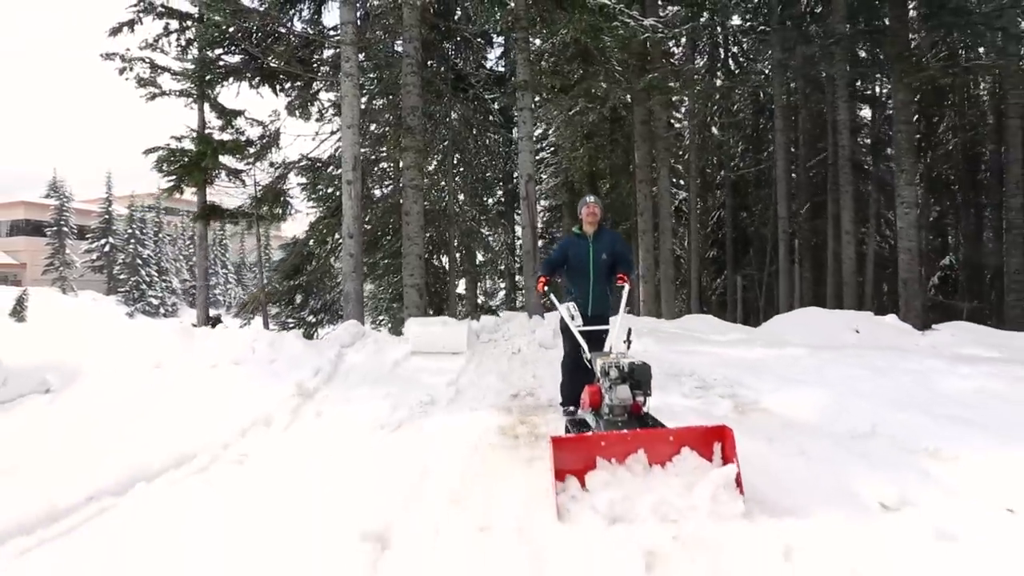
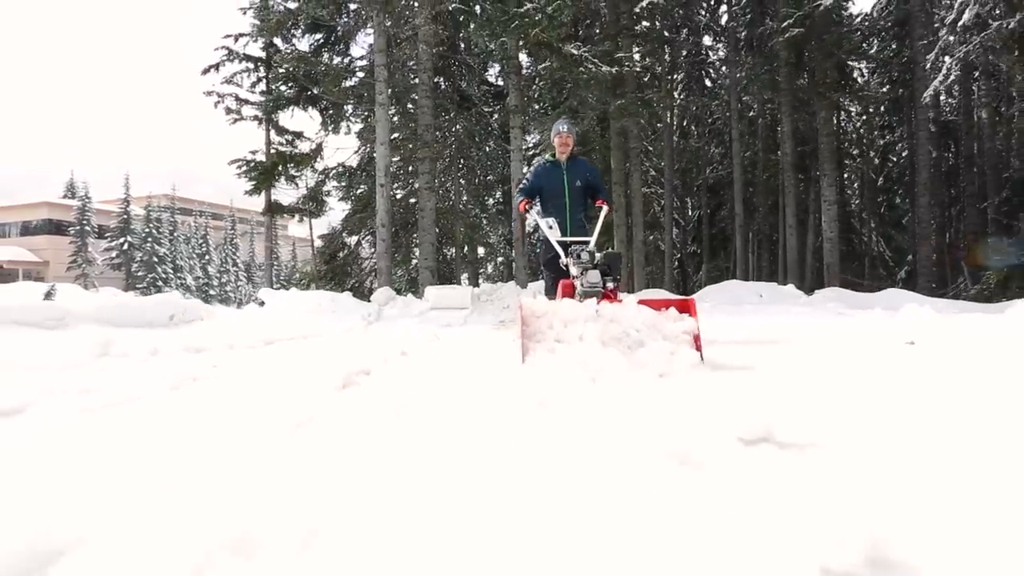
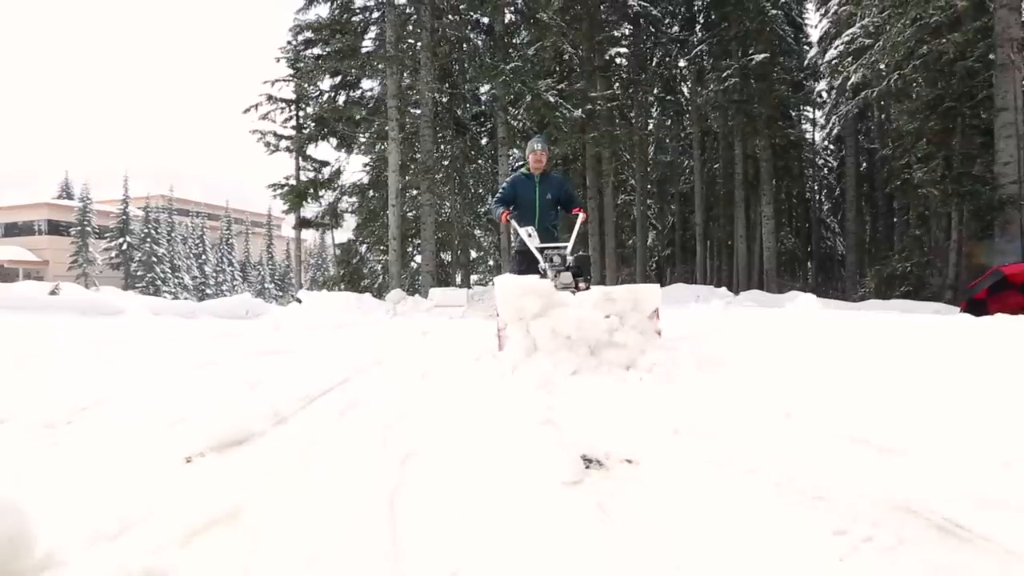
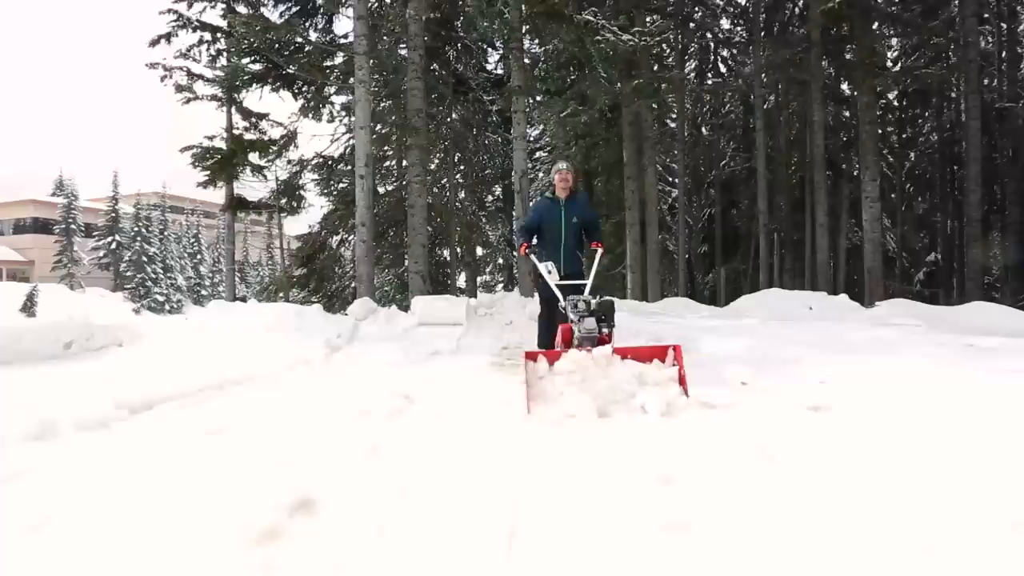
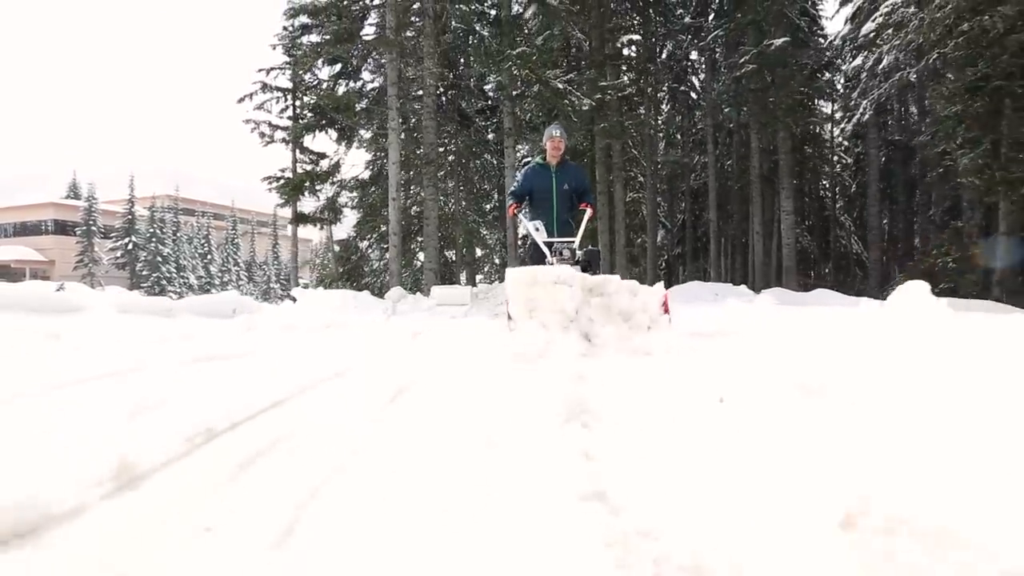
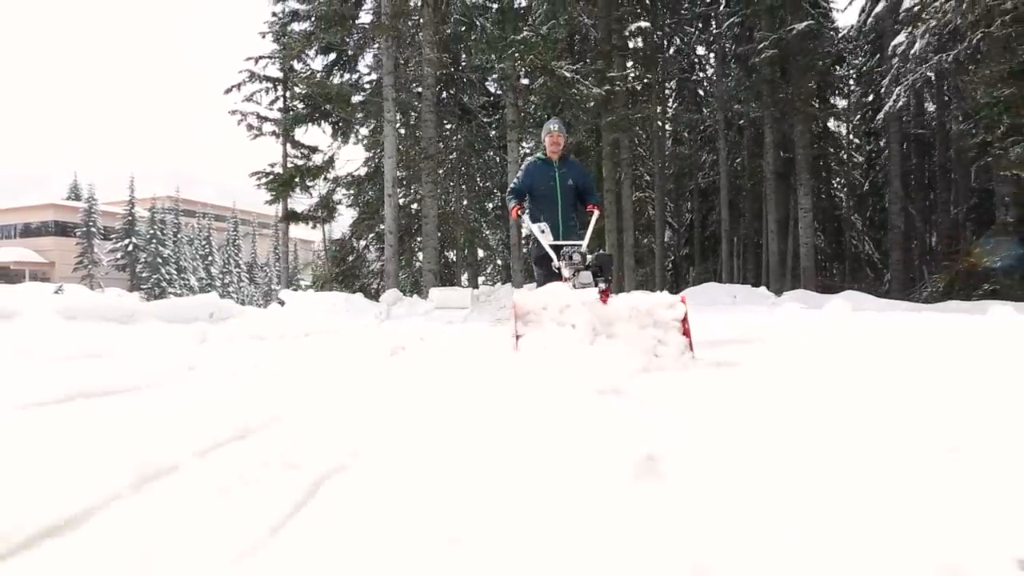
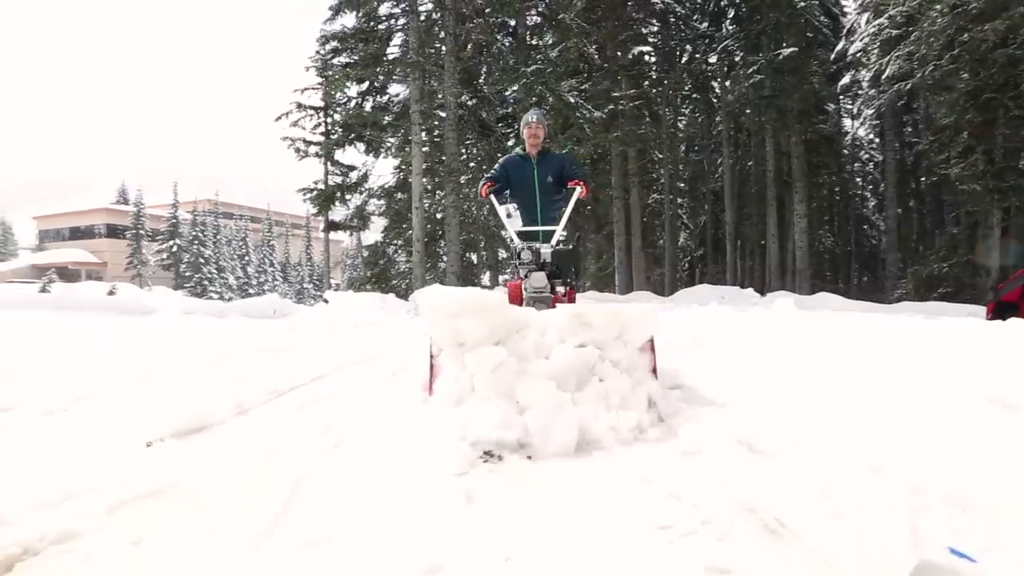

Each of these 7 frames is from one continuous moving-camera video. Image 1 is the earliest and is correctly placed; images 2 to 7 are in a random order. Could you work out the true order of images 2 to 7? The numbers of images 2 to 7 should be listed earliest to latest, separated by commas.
4, 2, 6, 5, 3, 7
